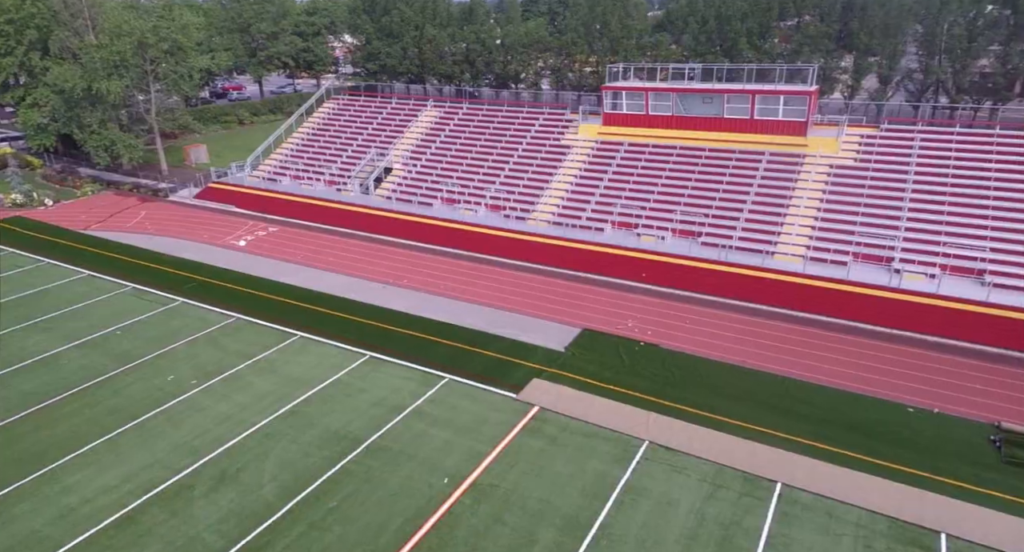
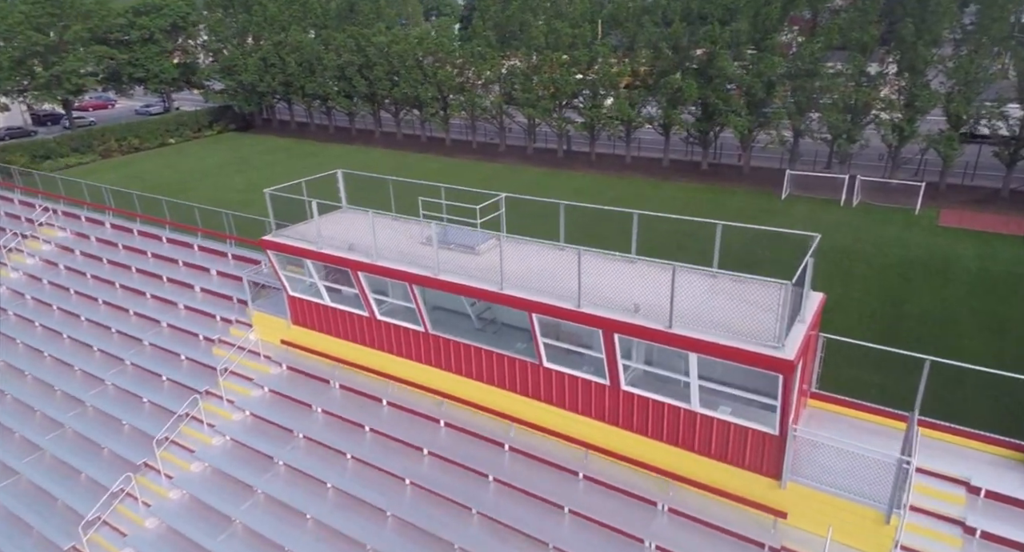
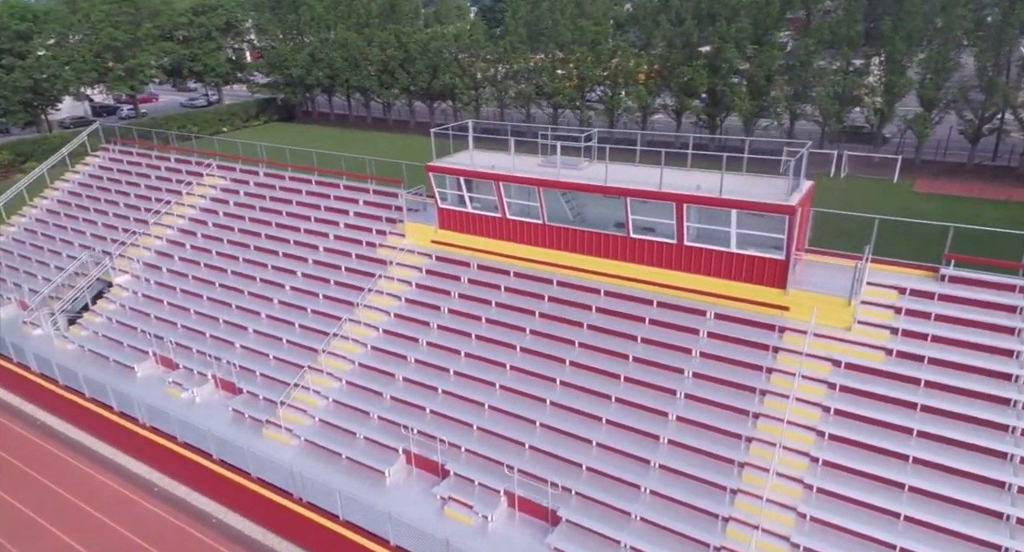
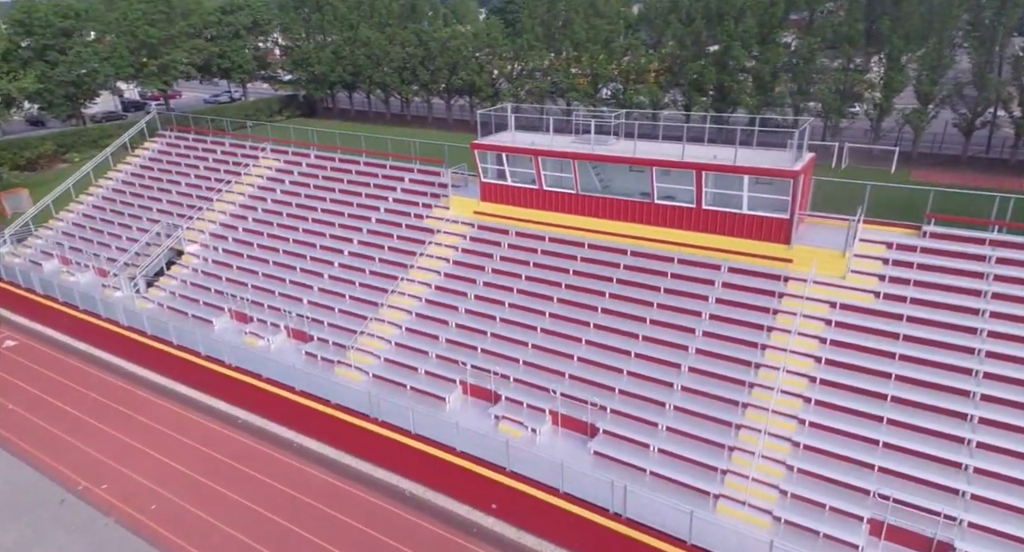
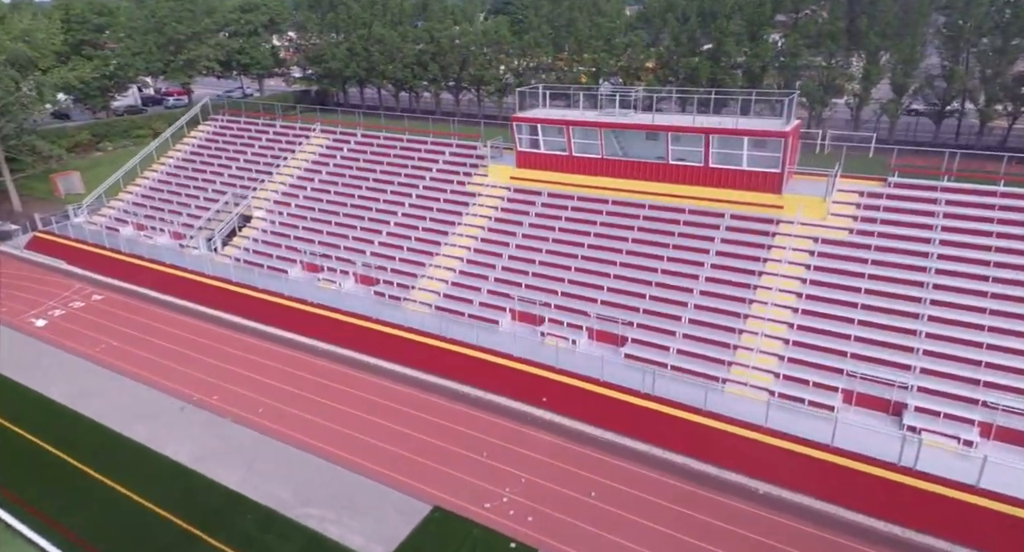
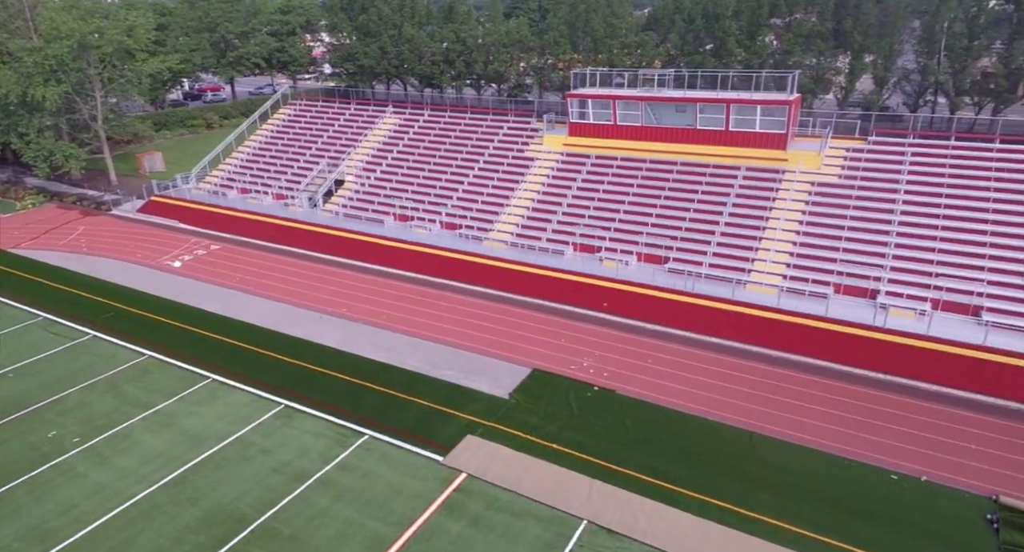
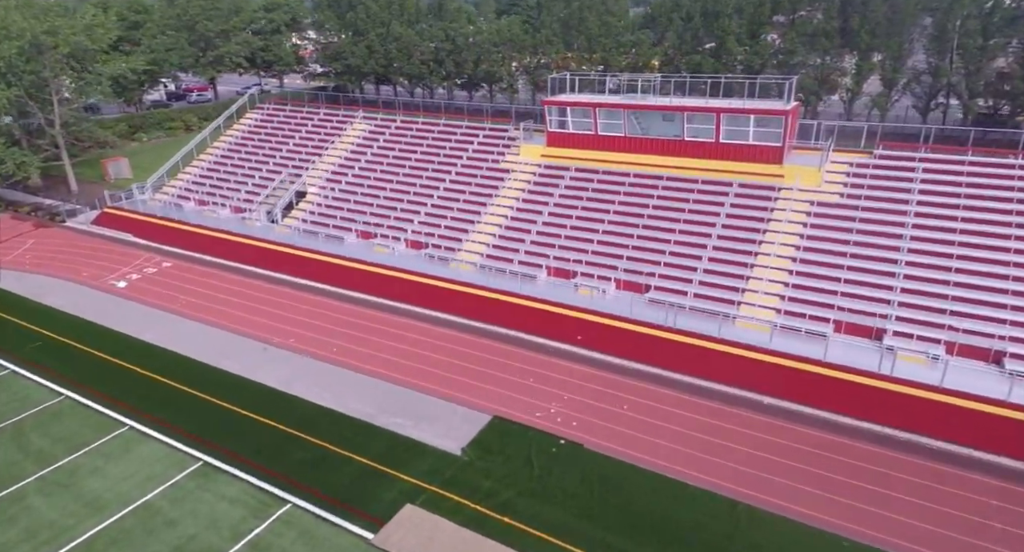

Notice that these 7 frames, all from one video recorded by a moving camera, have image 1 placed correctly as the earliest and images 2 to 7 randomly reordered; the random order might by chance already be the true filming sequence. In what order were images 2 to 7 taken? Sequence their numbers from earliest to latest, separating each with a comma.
6, 7, 5, 4, 3, 2
